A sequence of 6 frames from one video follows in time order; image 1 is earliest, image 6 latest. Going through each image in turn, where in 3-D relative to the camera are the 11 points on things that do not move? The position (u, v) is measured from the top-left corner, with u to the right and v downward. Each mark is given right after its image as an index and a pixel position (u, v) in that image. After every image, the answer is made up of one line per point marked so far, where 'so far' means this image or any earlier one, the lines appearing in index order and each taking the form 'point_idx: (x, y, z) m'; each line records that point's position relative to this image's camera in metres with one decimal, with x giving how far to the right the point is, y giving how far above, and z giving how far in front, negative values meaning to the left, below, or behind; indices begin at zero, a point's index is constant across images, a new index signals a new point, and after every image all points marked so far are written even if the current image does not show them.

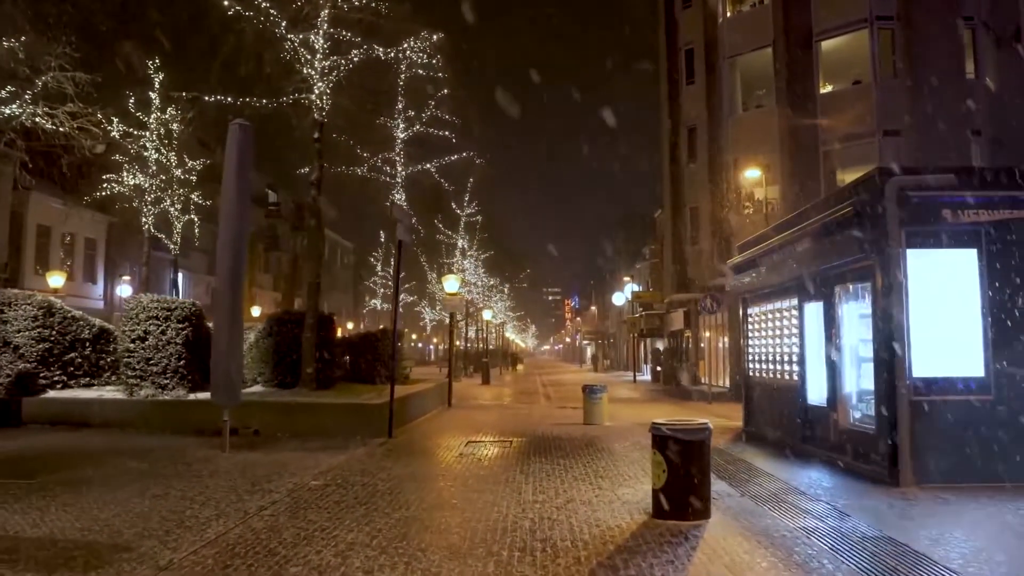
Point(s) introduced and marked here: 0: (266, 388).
0: (-5.3, -2.2, +17.6) m
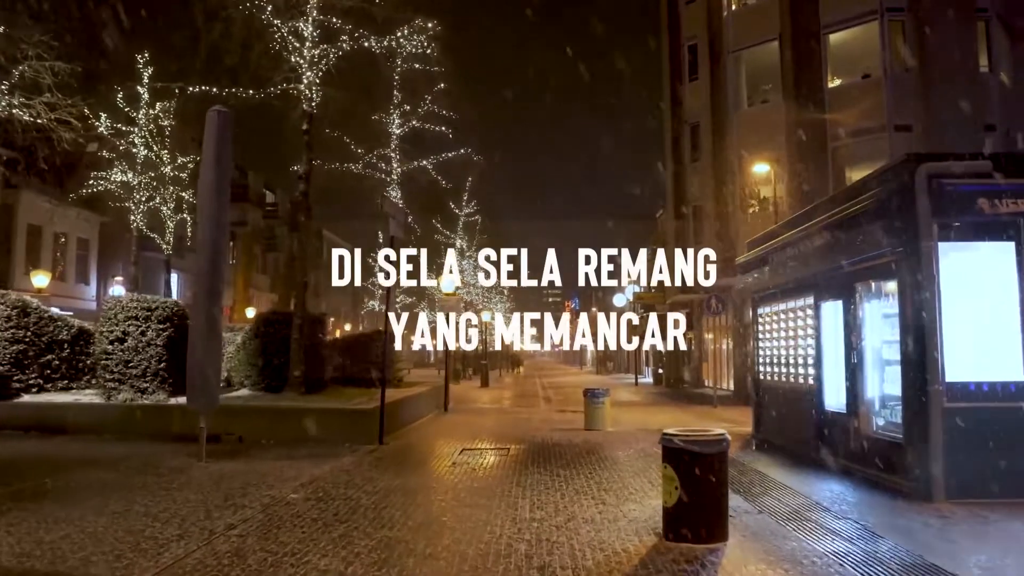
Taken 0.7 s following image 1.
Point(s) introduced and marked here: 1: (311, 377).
0: (-5.4, -2.2, +16.8) m
1: (-4.2, -1.9, +17.0) m
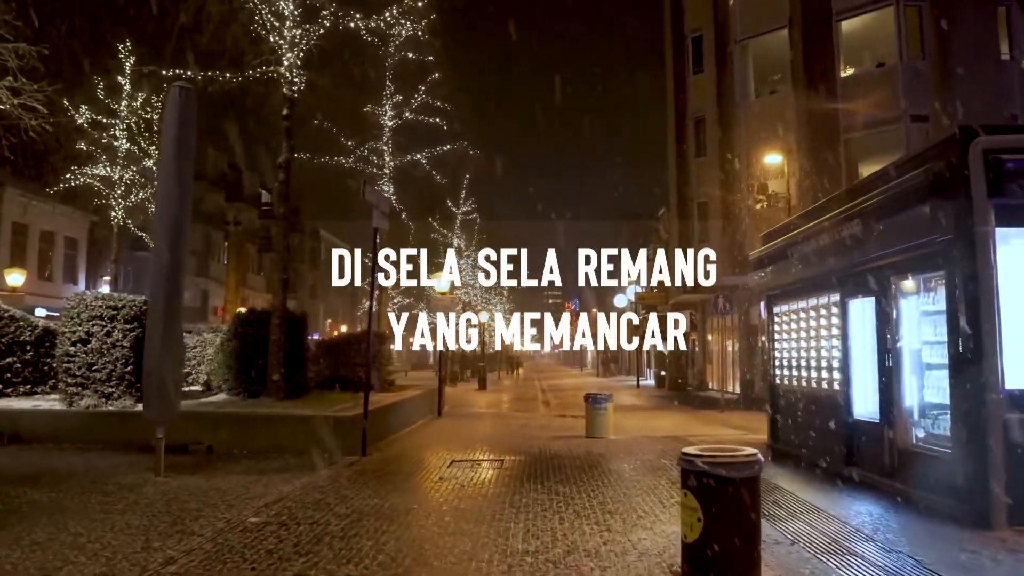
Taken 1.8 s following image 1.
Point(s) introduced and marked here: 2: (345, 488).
0: (-5.5, -2.1, +15.6) m
1: (-4.3, -1.8, +15.9) m
2: (-2.0, -2.4, +9.8) m
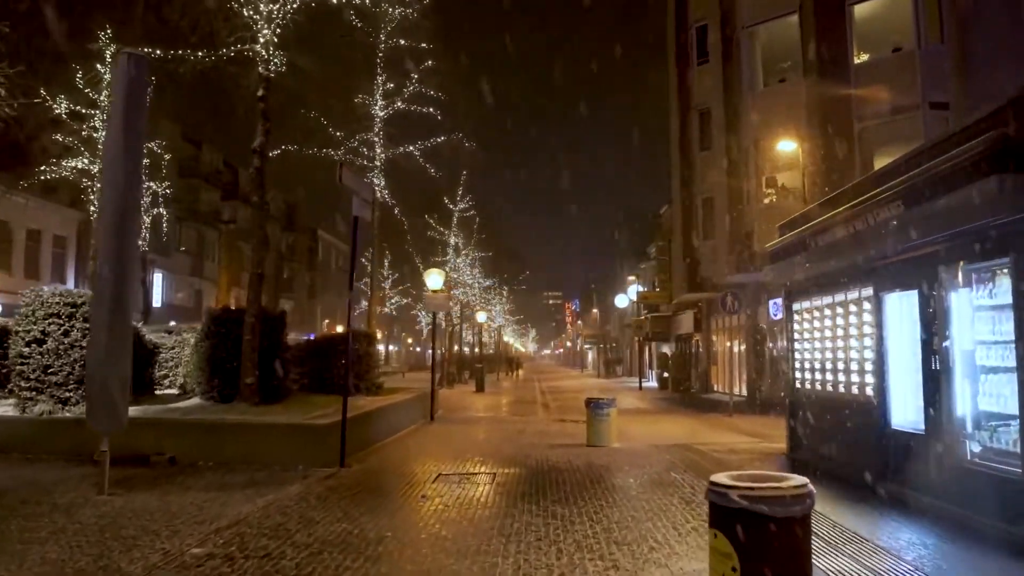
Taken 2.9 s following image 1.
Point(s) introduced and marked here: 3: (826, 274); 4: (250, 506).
0: (-5.5, -2.0, +14.4) m
1: (-4.4, -1.8, +14.7) m
2: (-2.1, -2.3, +8.6) m
3: (+4.3, +0.2, +11.2) m
4: (-2.8, -2.4, +8.8) m
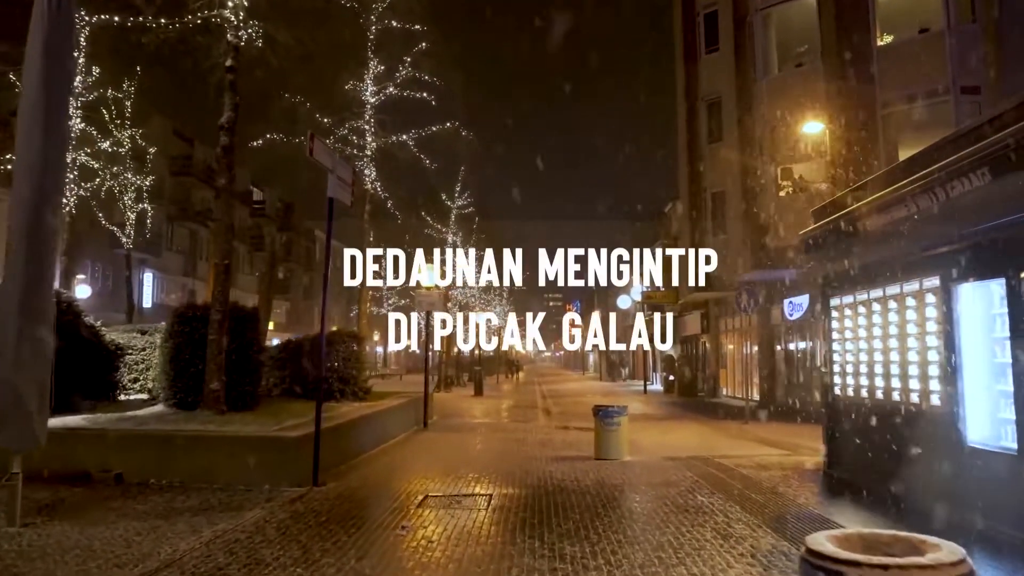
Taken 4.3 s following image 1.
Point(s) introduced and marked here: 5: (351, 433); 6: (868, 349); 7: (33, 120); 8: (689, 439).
0: (-5.6, -1.9, +12.9) m
1: (-4.4, -1.7, +13.2) m
2: (-2.1, -2.2, +7.1) m
3: (+4.3, +0.3, +9.6) m
4: (-2.9, -2.2, +7.3) m
5: (-2.5, -2.3, +12.6) m
6: (+4.3, -0.7, +9.9) m
7: (-4.5, +1.6, +7.6) m
8: (+3.4, -2.9, +15.8) m
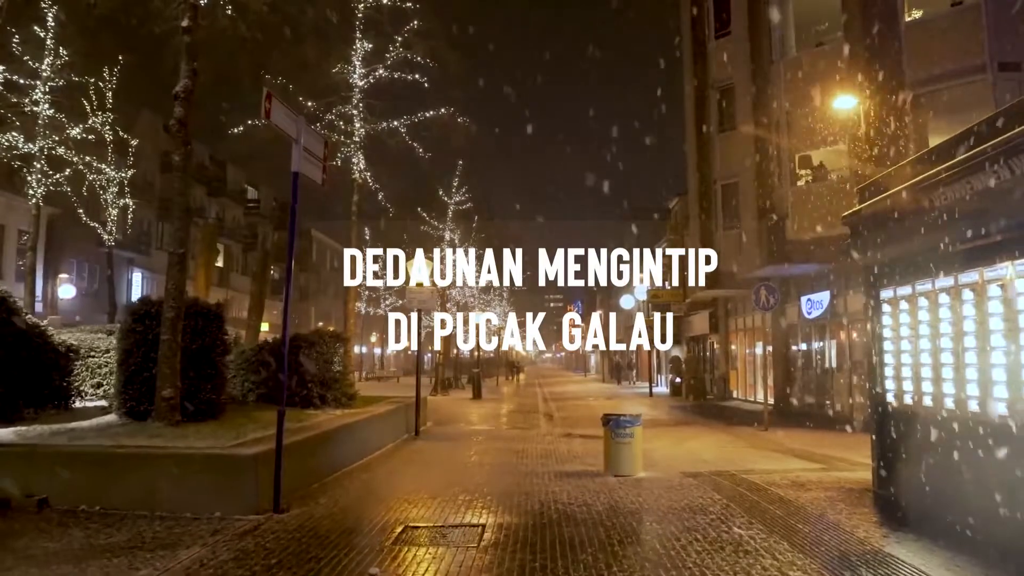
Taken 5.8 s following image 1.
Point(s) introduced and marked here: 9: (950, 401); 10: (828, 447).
0: (-5.6, -1.8, +11.3) m
1: (-4.4, -1.6, +11.6) m
2: (-2.2, -2.1, +5.5) m
3: (+4.3, +0.4, +8.0) m
4: (-2.9, -2.1, +5.7) m
5: (-2.5, -2.2, +11.0) m
6: (+4.3, -0.6, +8.3) m
7: (-4.5, +1.7, +6.0) m
8: (+3.4, -2.8, +14.2) m
9: (+4.3, -1.1, +8.0) m
10: (+5.4, -2.7, +13.8) m
